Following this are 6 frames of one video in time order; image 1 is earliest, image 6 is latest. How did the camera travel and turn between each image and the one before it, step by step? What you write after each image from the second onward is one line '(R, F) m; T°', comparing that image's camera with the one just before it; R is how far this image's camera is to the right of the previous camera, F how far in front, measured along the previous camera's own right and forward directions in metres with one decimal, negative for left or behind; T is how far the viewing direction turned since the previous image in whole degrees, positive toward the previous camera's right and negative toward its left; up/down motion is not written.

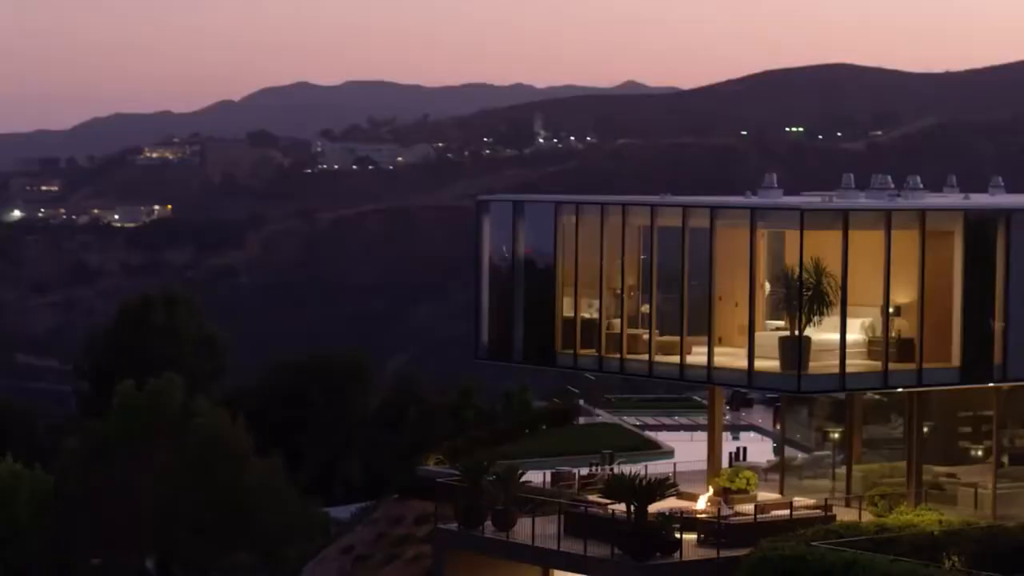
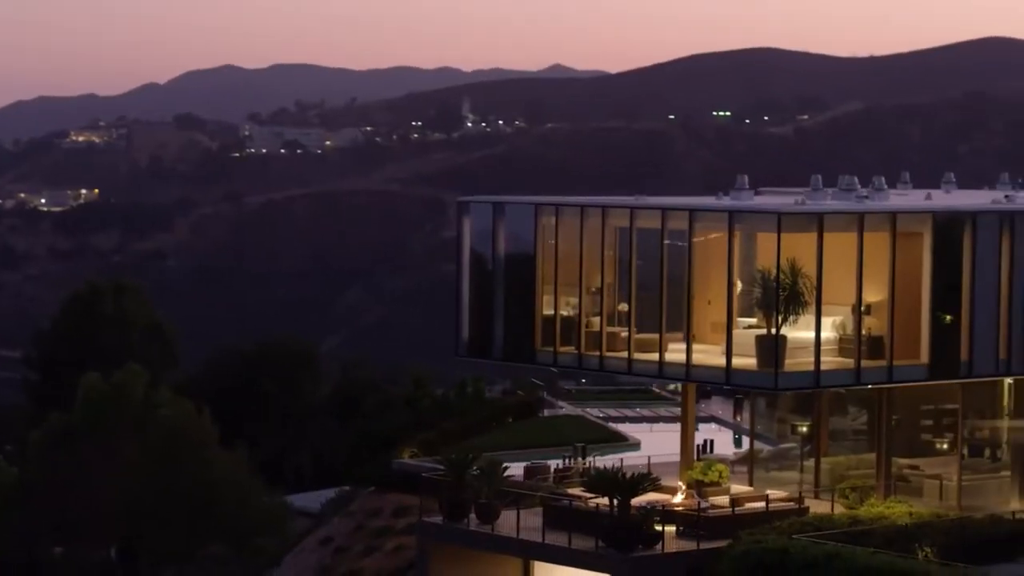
(-0.7, -0.8) m; +2°
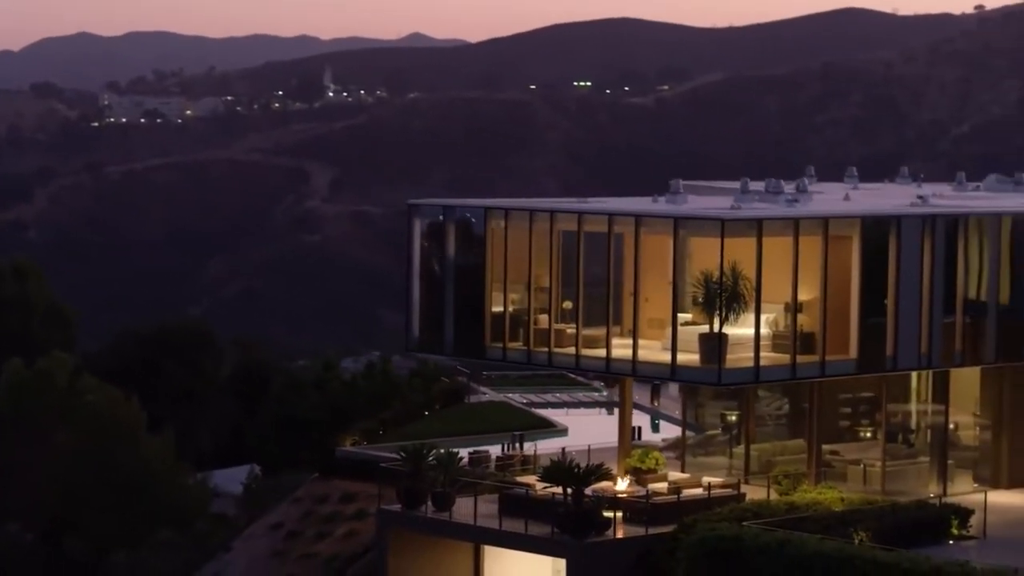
(-1.2, -1.6) m; +3°
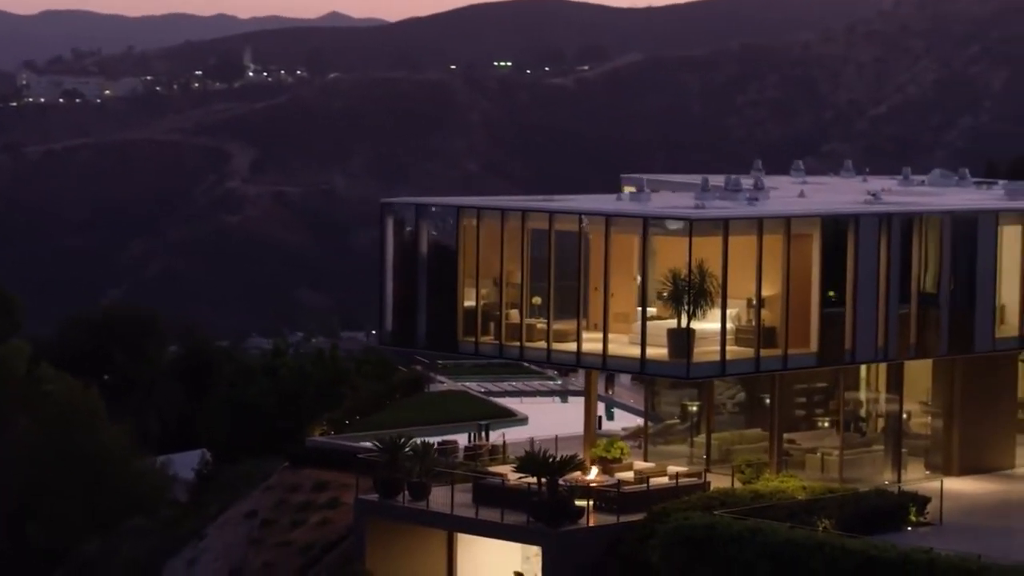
(-0.7, -1.1) m; +2°
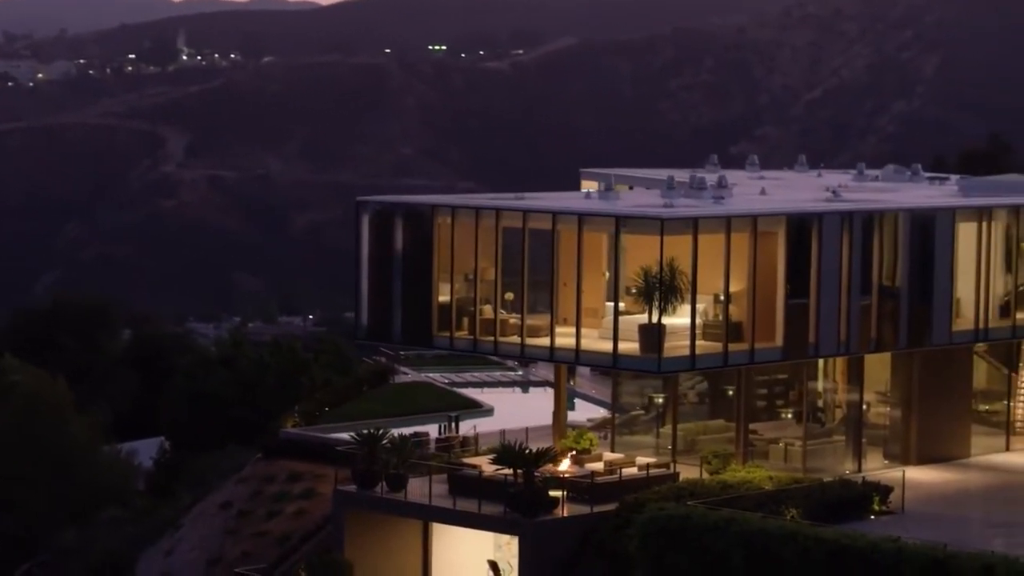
(-0.5, -0.9) m; +2°
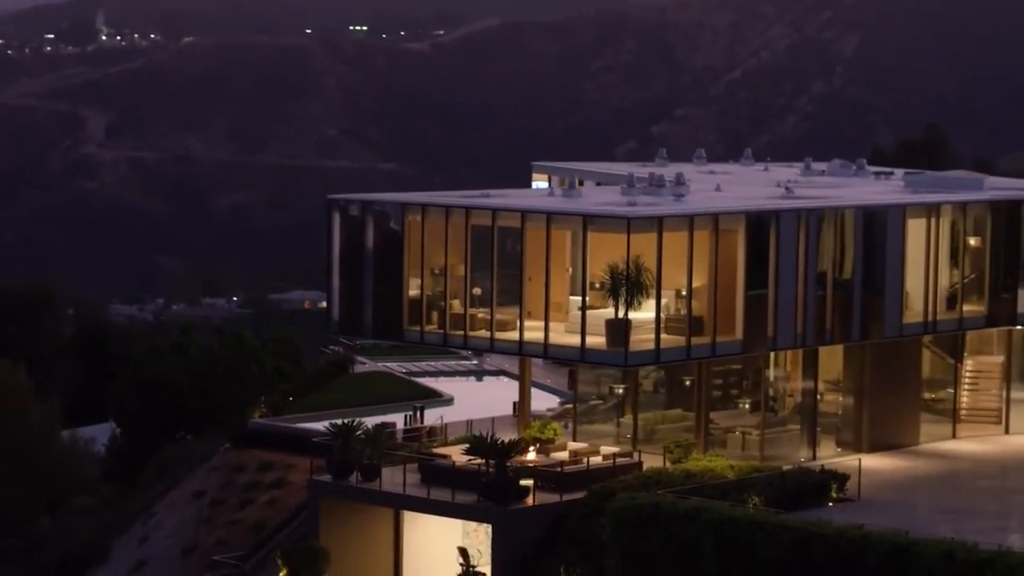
(-0.7, -1.1) m; +2°
